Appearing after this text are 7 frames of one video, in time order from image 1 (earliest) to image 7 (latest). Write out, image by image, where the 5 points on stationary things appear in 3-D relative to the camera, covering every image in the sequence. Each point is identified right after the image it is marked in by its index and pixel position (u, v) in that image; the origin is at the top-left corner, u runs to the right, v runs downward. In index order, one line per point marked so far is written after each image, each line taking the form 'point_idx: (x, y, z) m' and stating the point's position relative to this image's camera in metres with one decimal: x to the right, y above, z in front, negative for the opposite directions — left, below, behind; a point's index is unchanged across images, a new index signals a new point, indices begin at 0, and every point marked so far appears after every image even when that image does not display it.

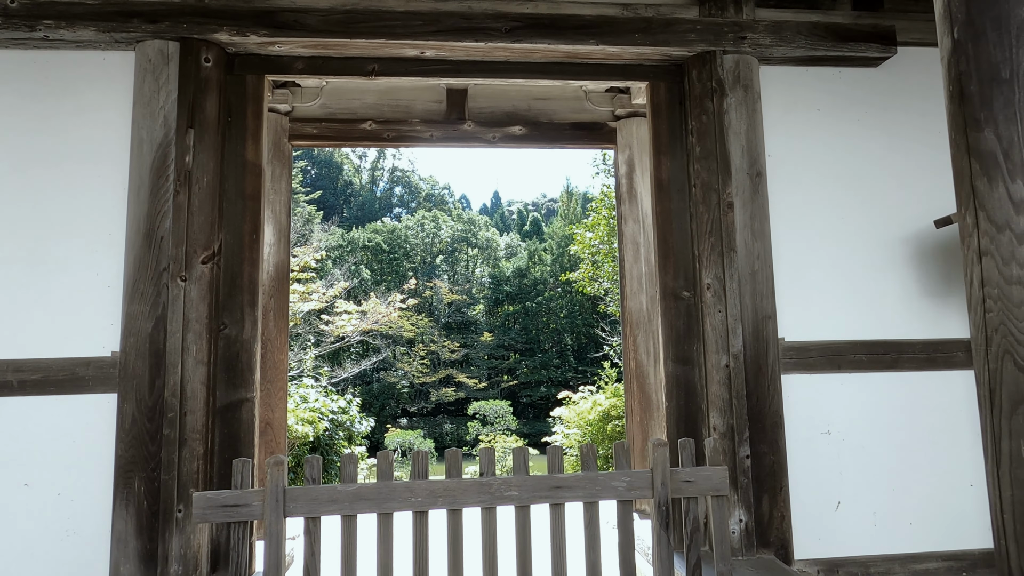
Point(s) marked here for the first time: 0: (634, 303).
0: (+0.6, -0.1, +3.8) m
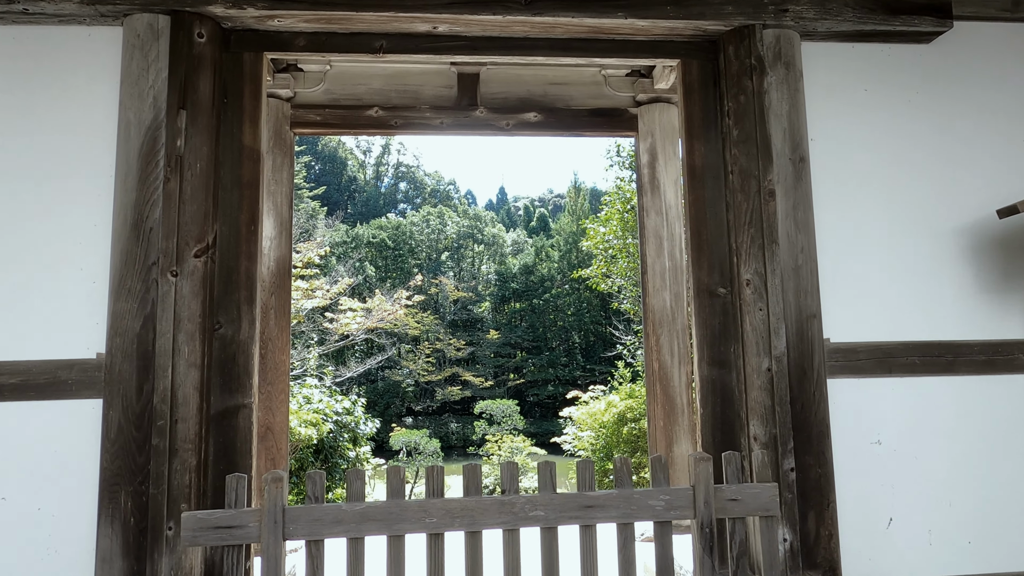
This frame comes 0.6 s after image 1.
0: (+0.7, -0.1, +3.6) m
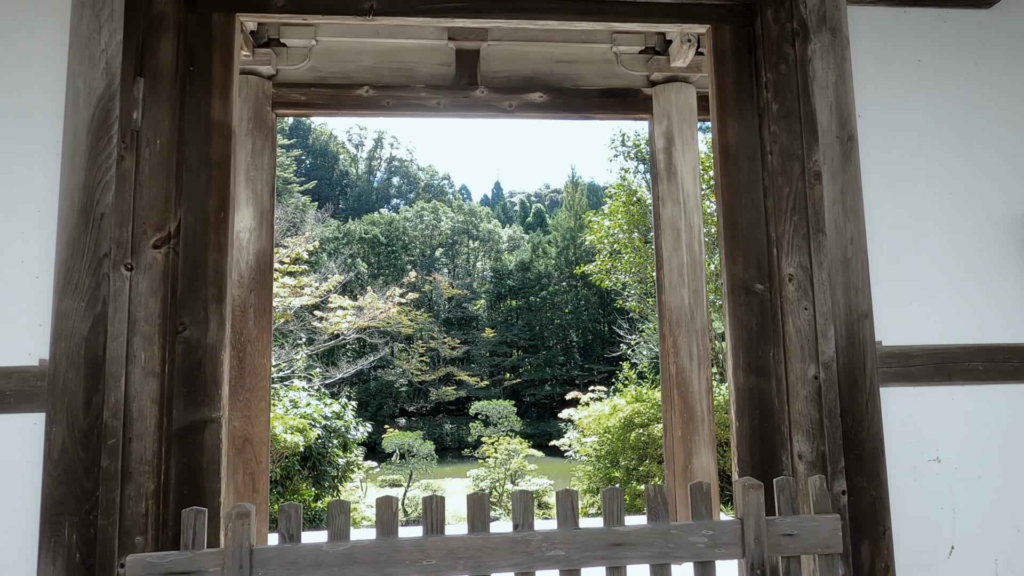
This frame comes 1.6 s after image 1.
0: (+0.7, 0.0, +3.3) m
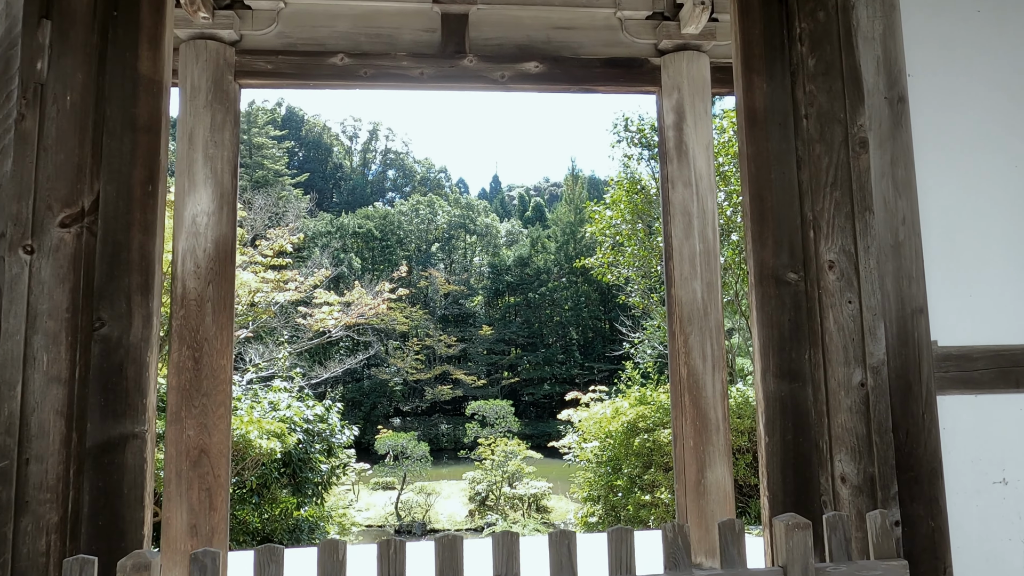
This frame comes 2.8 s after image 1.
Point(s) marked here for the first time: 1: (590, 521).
0: (+0.7, 0.0, +2.9) m
1: (+0.5, -1.6, +5.1) m
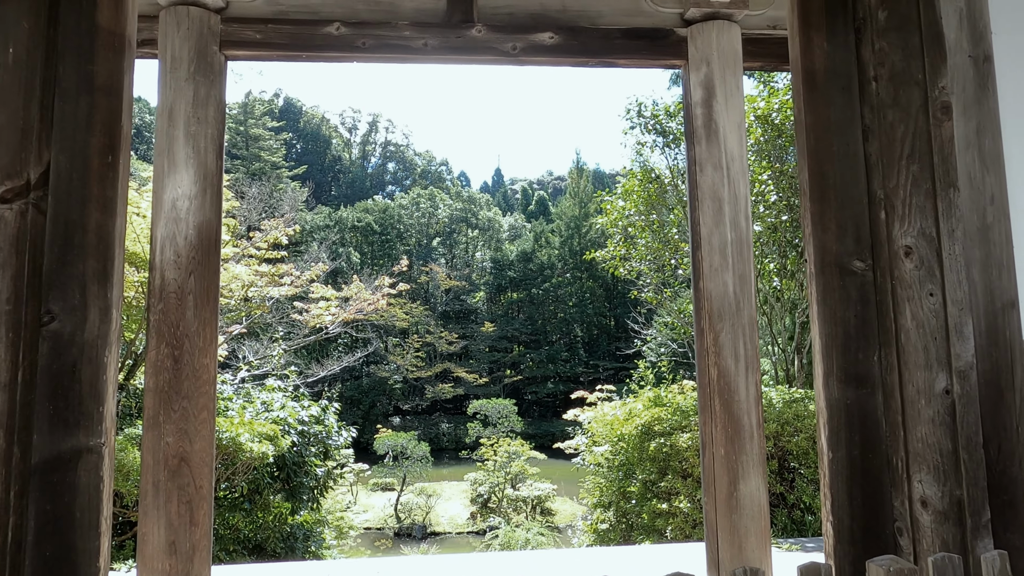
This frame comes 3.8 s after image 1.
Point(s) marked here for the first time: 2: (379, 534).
0: (+0.7, 0.0, +2.7) m
1: (+0.6, -1.5, +4.9) m
2: (-1.5, -2.7, +8.5) m
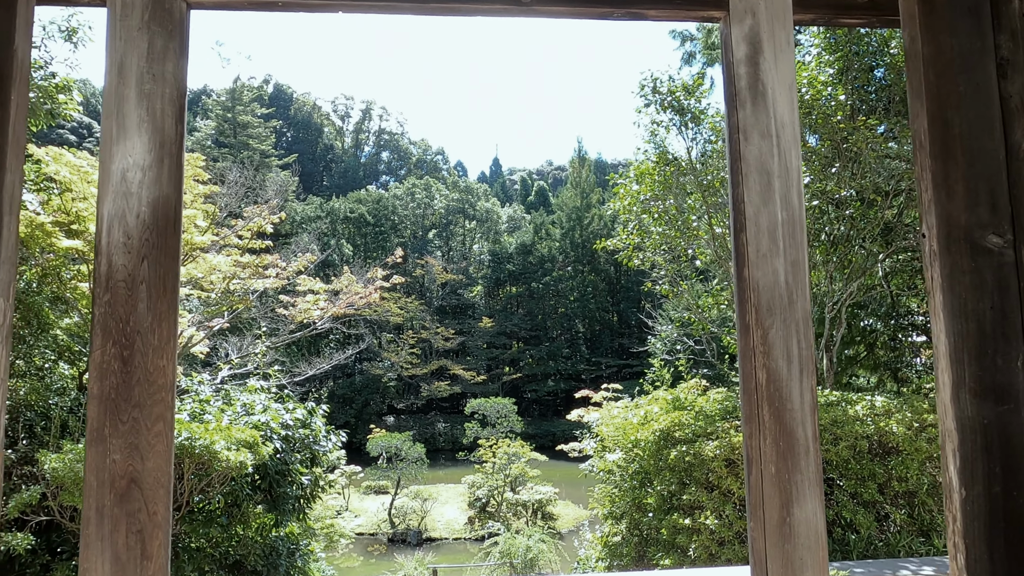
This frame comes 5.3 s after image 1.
0: (+0.7, 0.0, +2.3) m
1: (+0.6, -1.5, +4.5) m
2: (-1.5, -2.6, +8.1) m
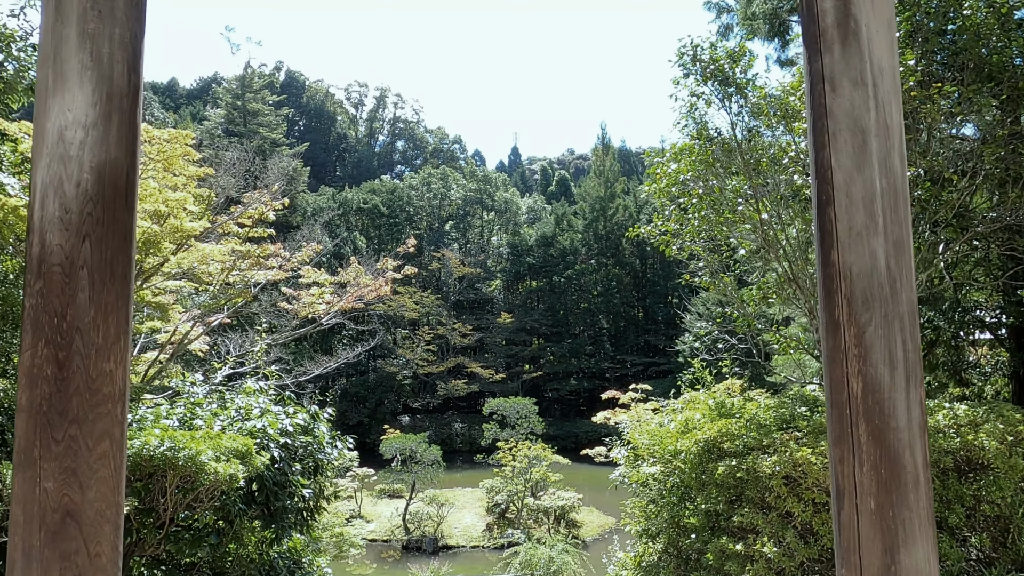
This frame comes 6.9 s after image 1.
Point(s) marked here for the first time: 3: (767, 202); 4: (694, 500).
0: (+0.8, +0.1, +1.8) m
1: (+0.7, -1.4, +4.0) m
2: (-1.3, -2.6, +7.7) m
3: (+1.5, +0.5, +4.5) m
4: (+0.9, -1.0, +3.8) m
